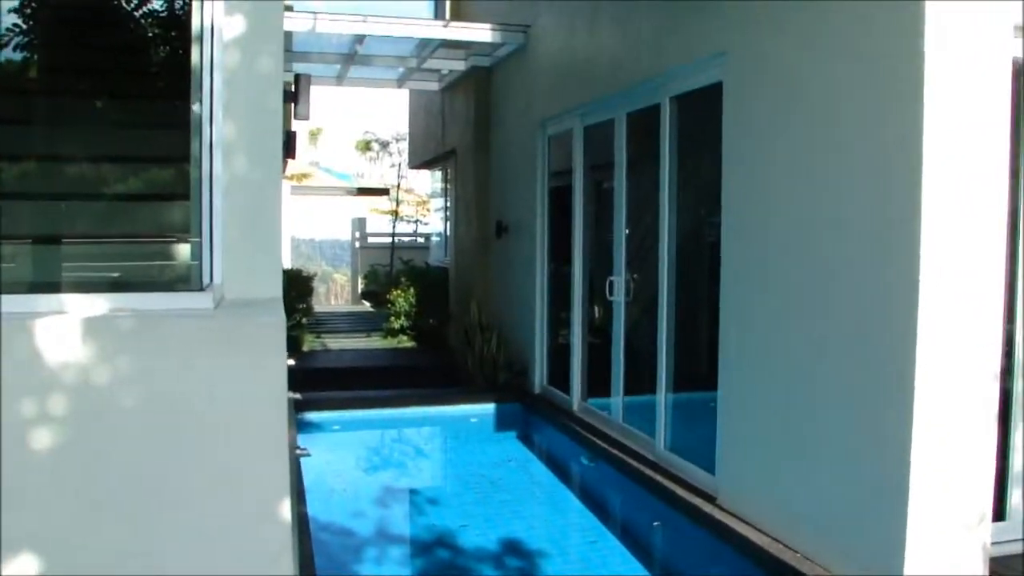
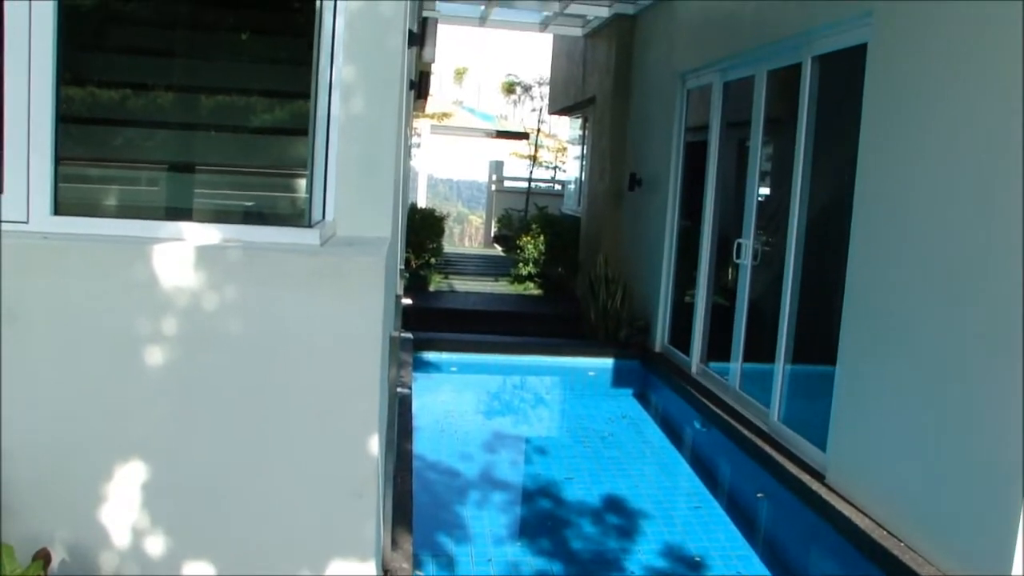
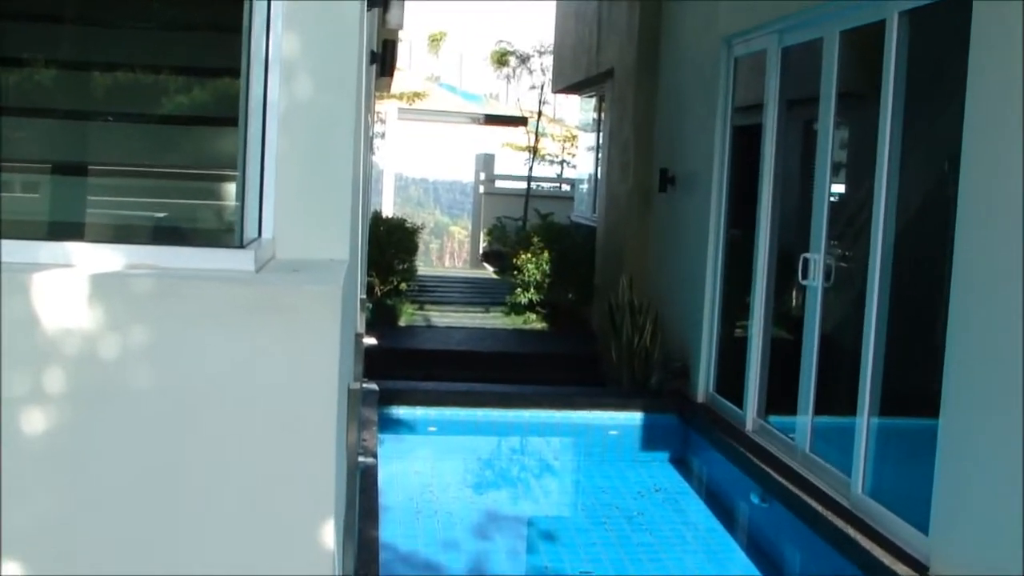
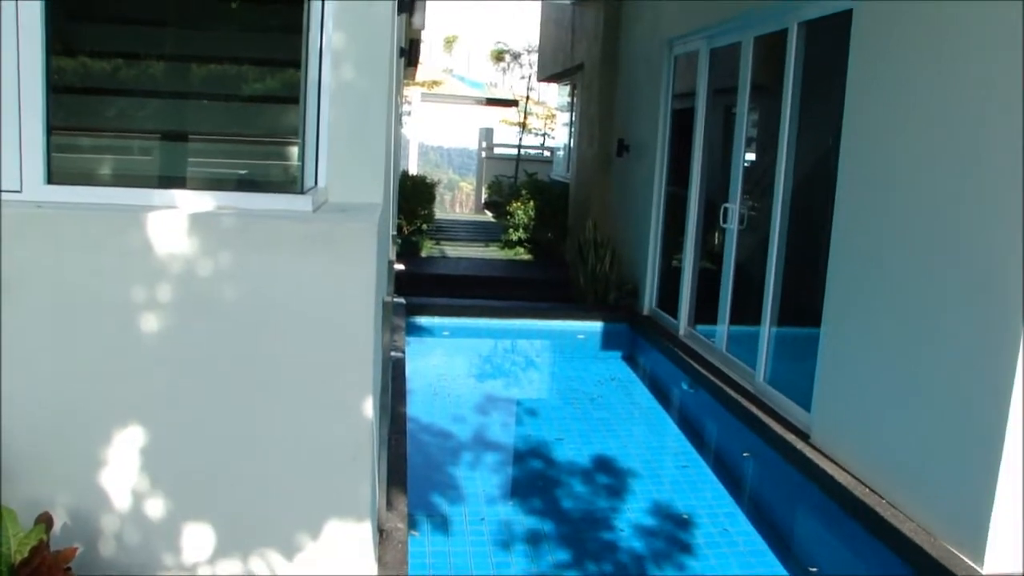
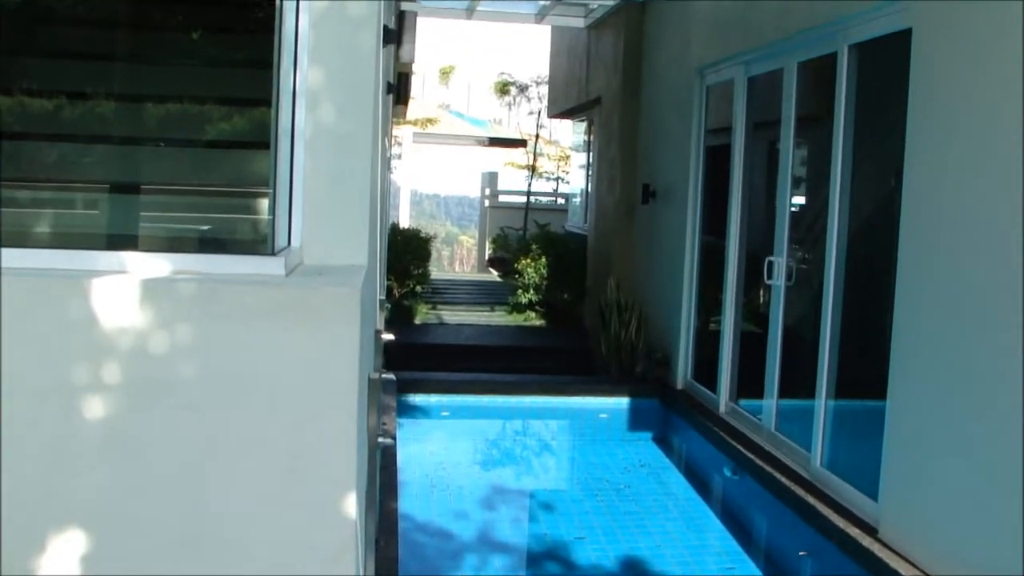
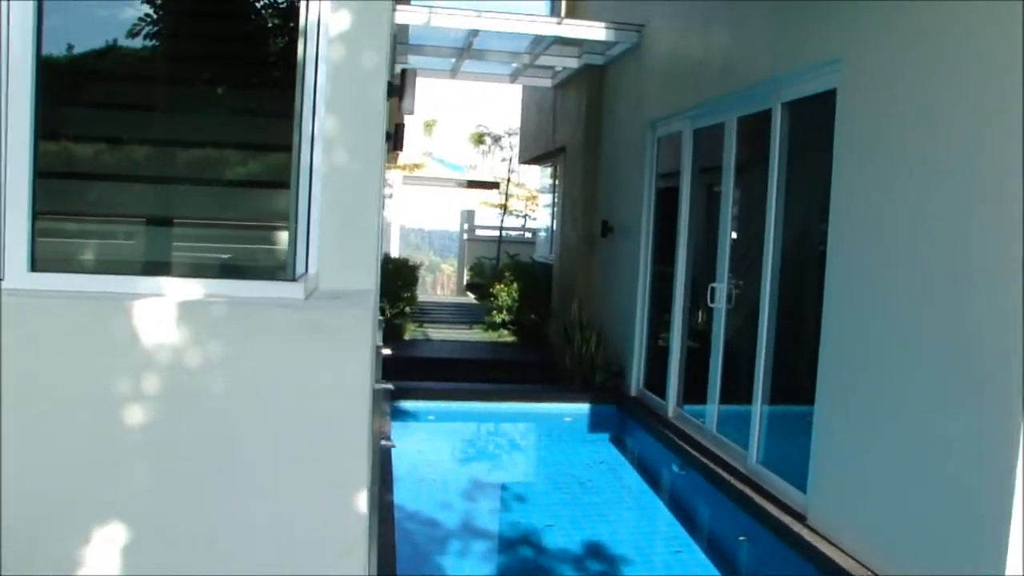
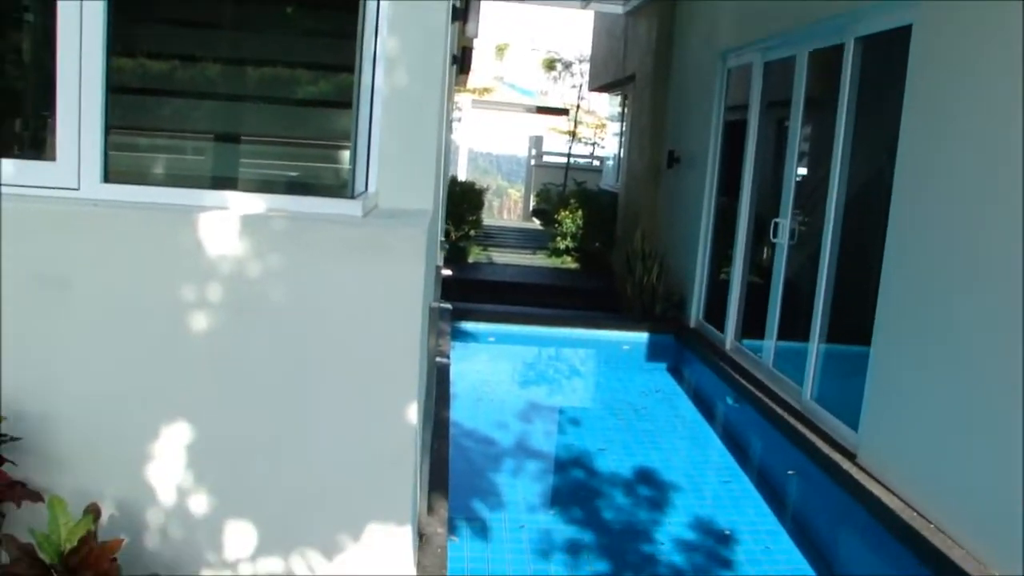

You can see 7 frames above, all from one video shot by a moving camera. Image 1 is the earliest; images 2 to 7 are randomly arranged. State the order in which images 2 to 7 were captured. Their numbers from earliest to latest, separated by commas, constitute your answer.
6, 7, 4, 2, 5, 3
